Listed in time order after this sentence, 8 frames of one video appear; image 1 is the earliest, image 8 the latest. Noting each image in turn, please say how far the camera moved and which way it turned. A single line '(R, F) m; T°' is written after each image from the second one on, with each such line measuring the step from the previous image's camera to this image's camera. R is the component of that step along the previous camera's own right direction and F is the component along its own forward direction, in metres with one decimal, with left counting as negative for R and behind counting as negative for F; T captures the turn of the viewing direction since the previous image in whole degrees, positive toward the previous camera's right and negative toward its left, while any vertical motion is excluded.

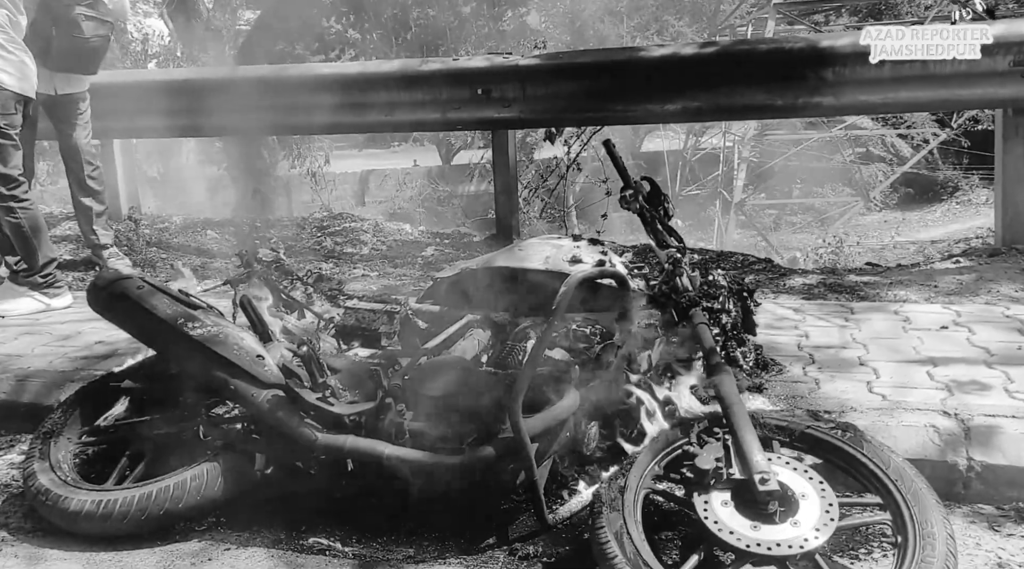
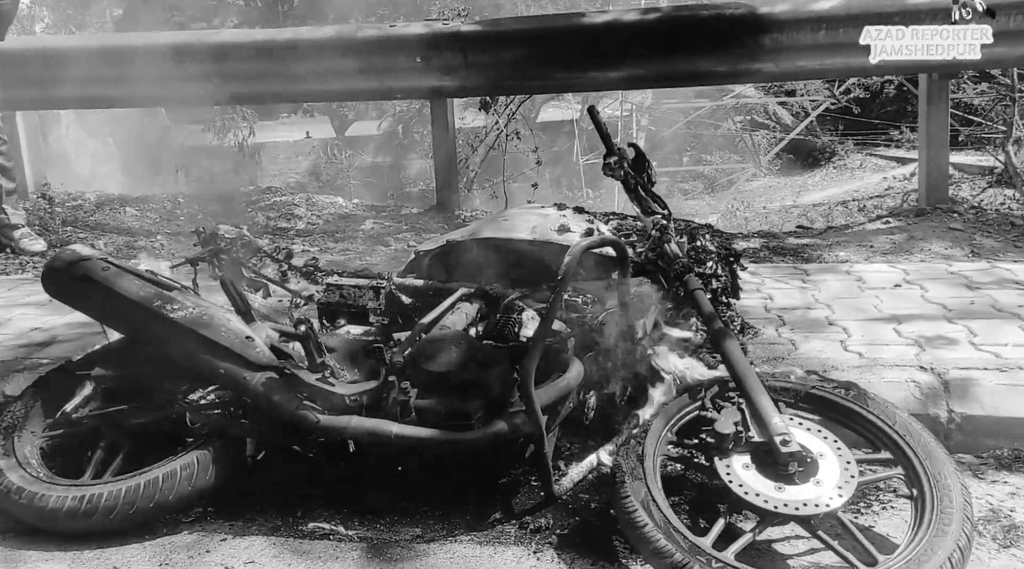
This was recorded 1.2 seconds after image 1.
(-0.5, +0.1) m; +7°
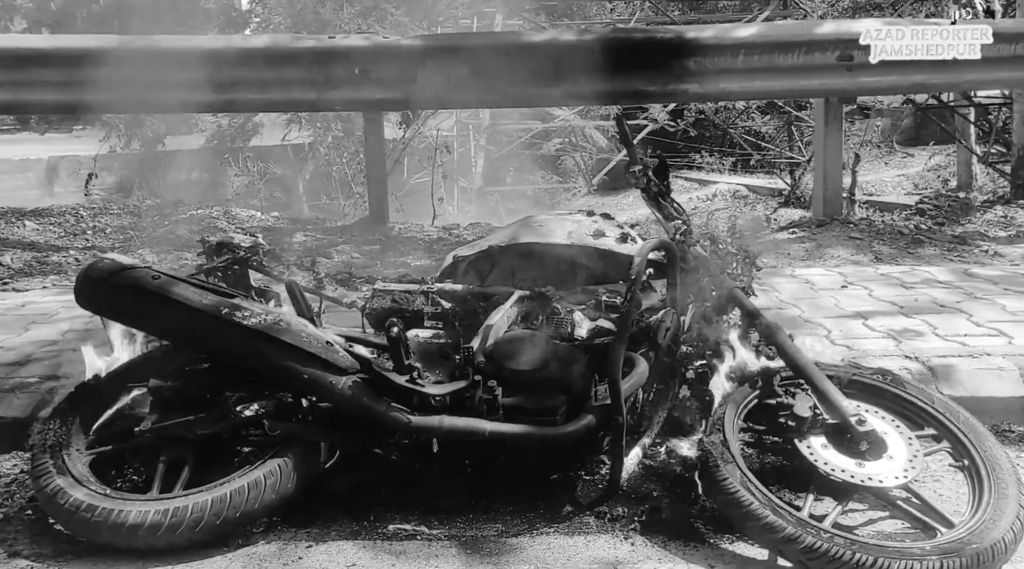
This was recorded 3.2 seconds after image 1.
(-1.2, 0.0) m; +12°
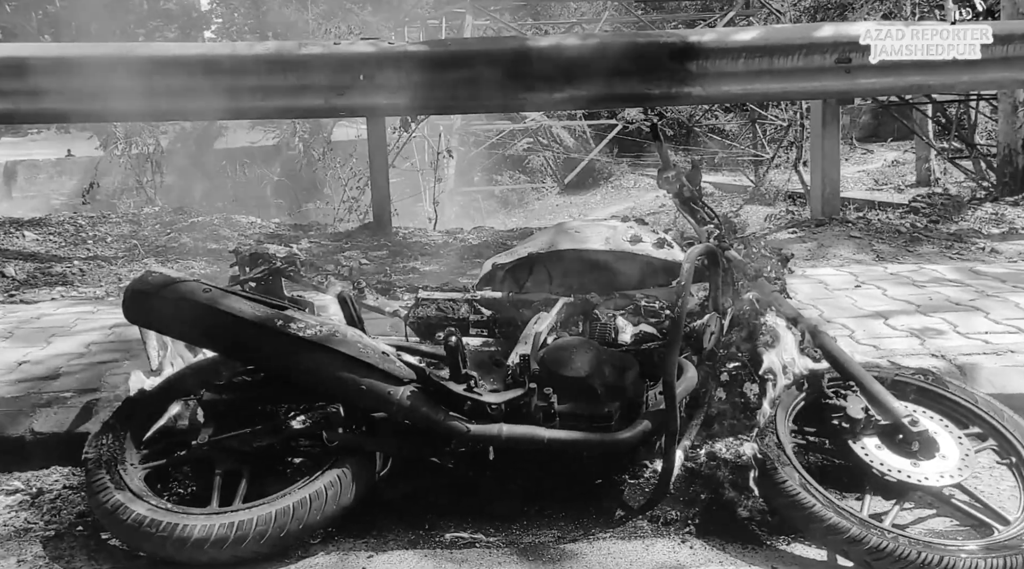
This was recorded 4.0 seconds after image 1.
(-0.4, 0.0) m; +3°
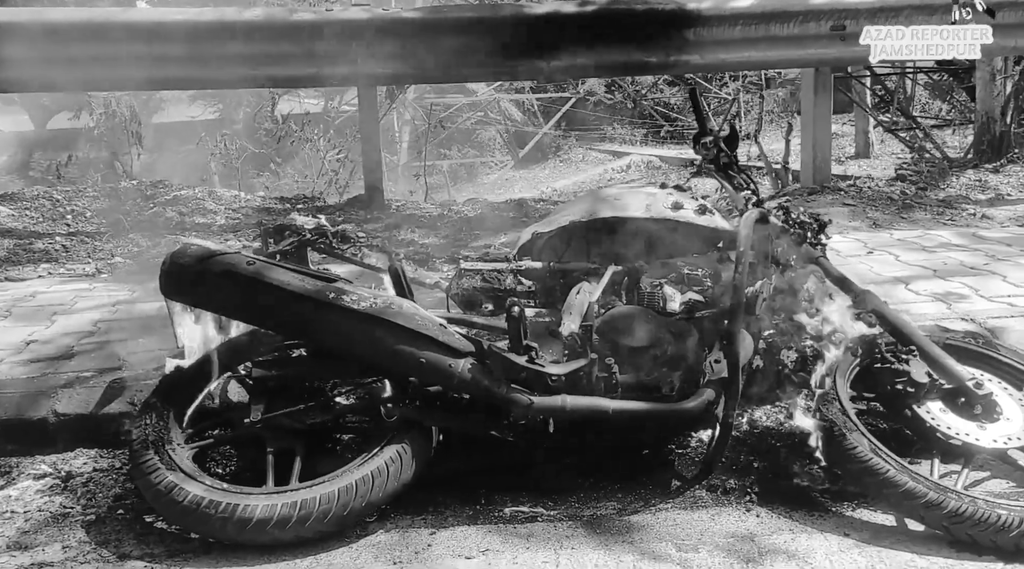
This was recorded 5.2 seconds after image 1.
(-0.5, +0.1) m; +4°
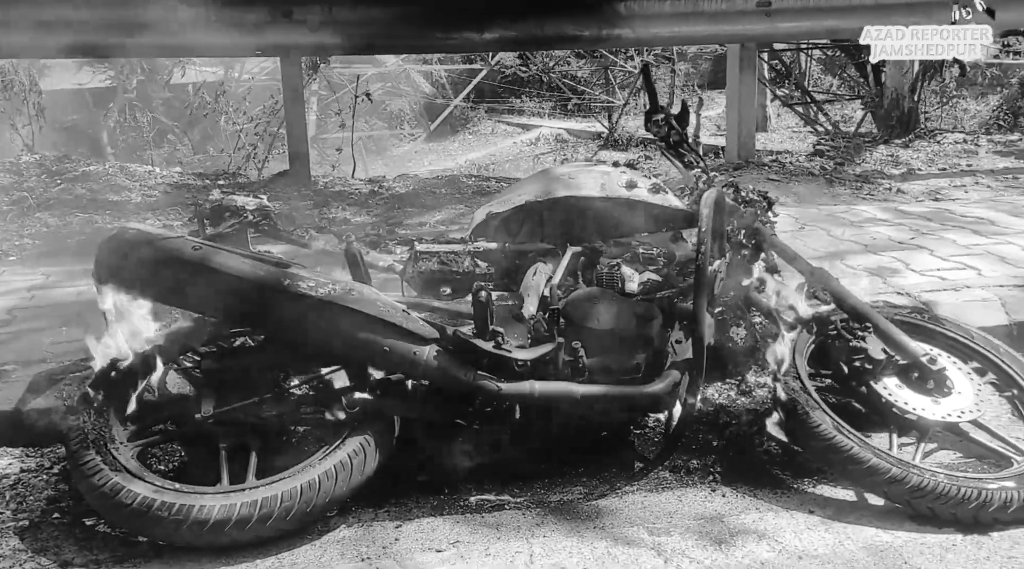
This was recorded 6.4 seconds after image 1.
(-0.3, +0.1) m; +5°
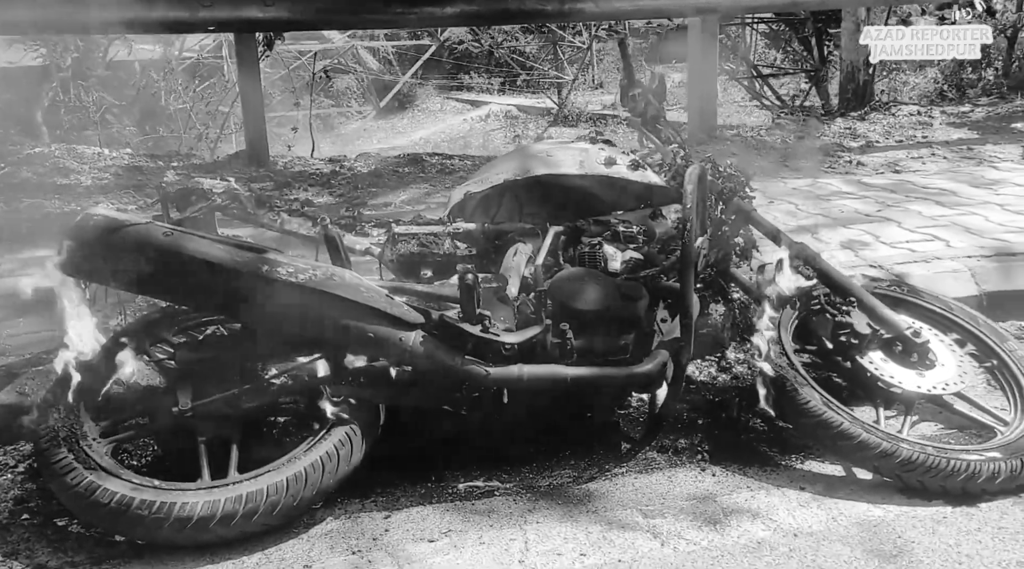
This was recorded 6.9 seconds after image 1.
(-0.2, +0.1) m; +3°
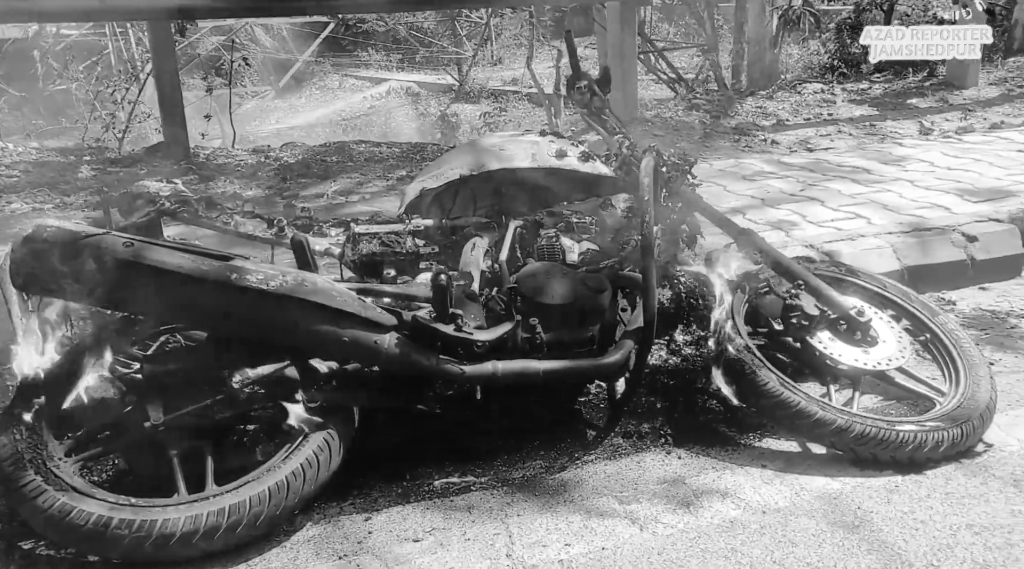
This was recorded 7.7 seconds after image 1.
(-0.3, 0.0) m; +6°
